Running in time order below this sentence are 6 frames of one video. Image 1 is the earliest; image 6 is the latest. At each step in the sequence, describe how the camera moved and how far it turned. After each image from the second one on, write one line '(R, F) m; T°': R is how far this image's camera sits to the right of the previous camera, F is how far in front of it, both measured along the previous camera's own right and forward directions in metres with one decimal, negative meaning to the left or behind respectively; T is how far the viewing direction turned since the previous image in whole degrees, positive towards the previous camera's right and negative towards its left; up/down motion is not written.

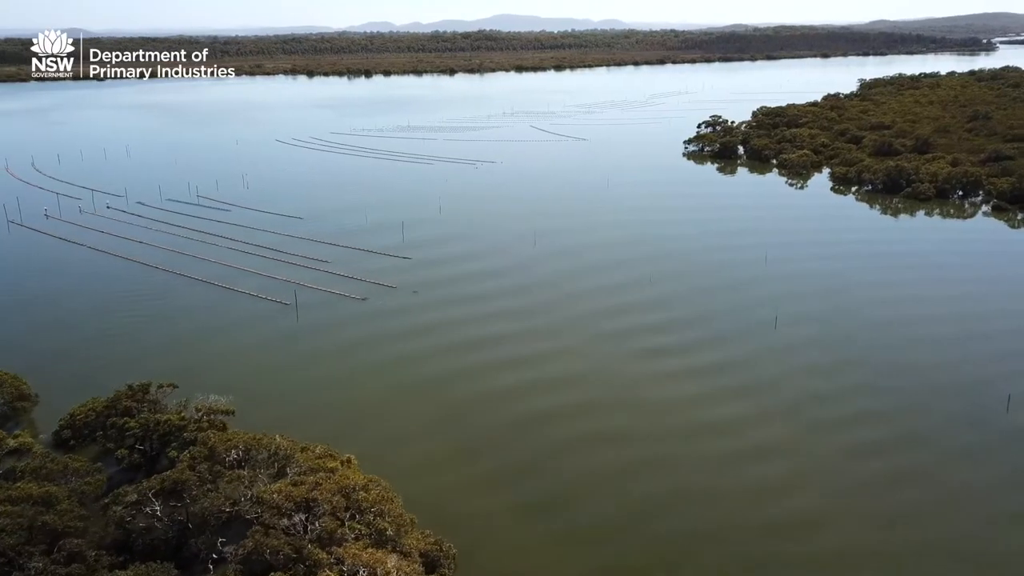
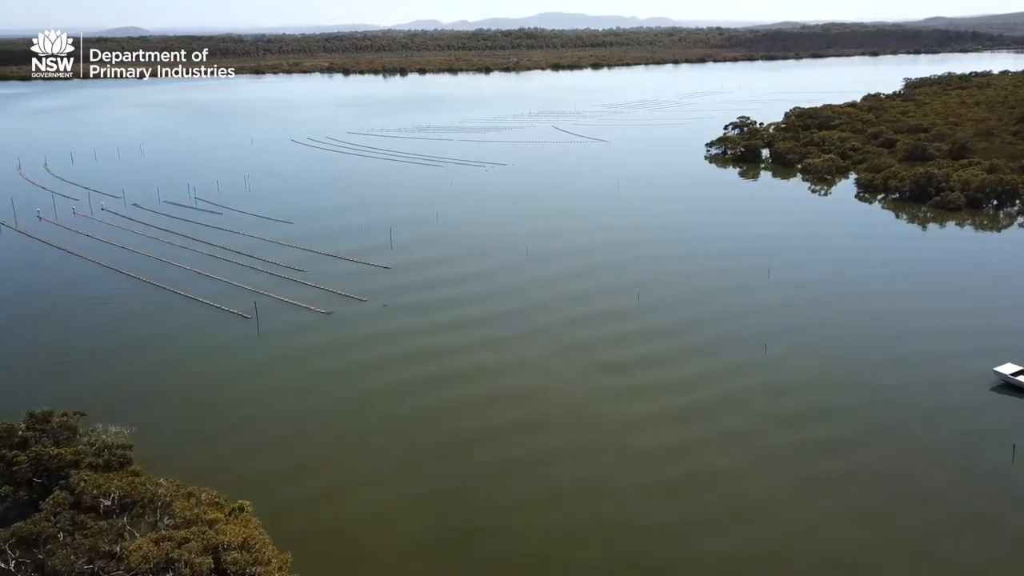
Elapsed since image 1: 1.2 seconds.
(+1.2, +0.9) m; -3°
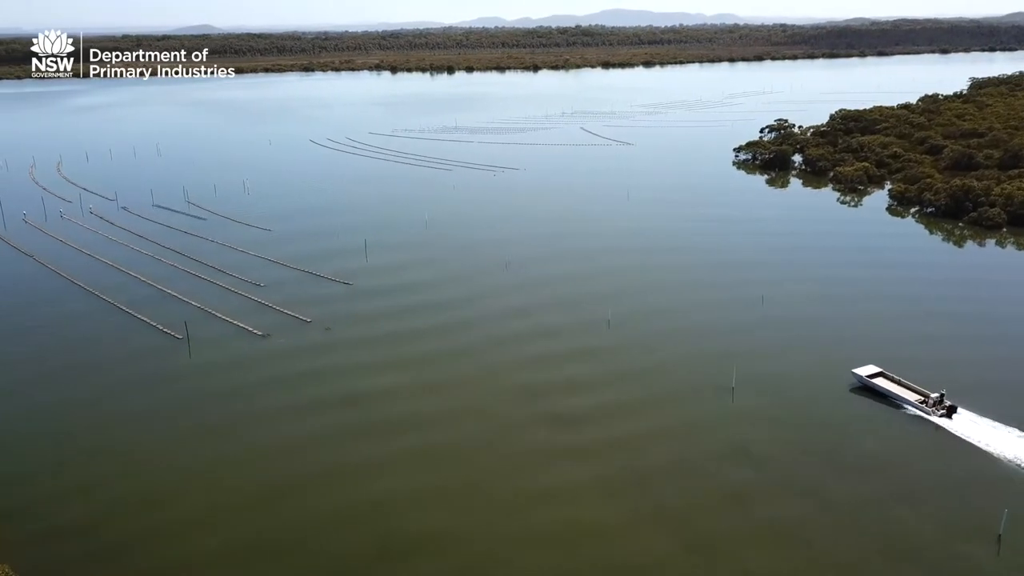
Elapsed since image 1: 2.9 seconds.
(+1.7, +1.2) m; -4°
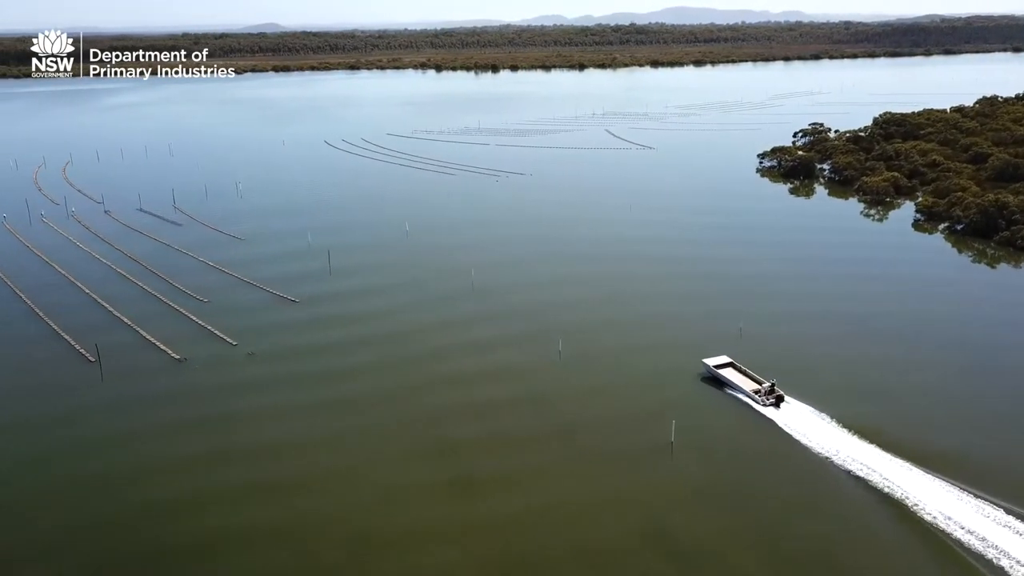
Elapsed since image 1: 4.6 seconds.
(+1.7, +1.1) m; -4°
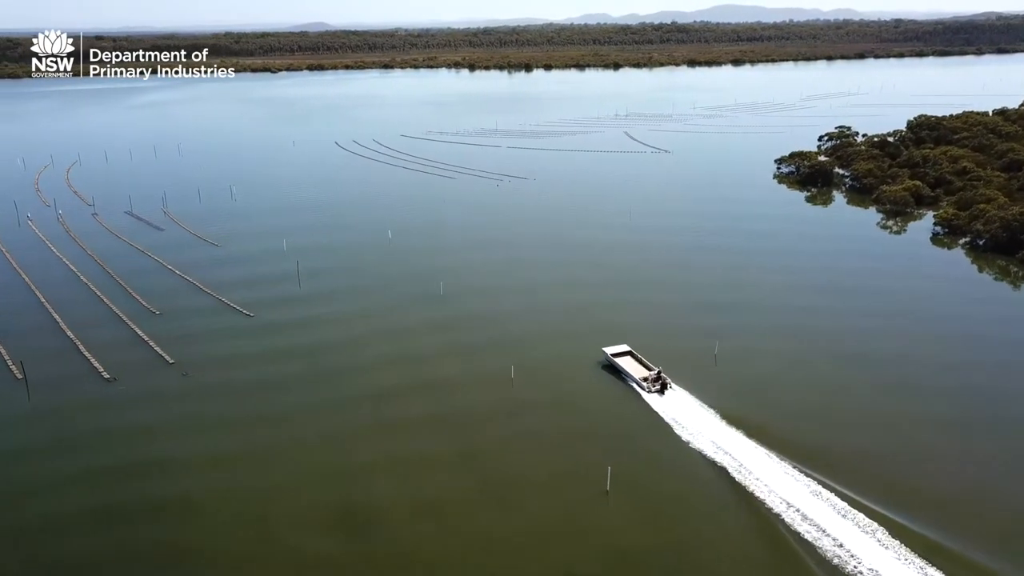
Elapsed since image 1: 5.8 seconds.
(+1.3, +0.8) m; -3°
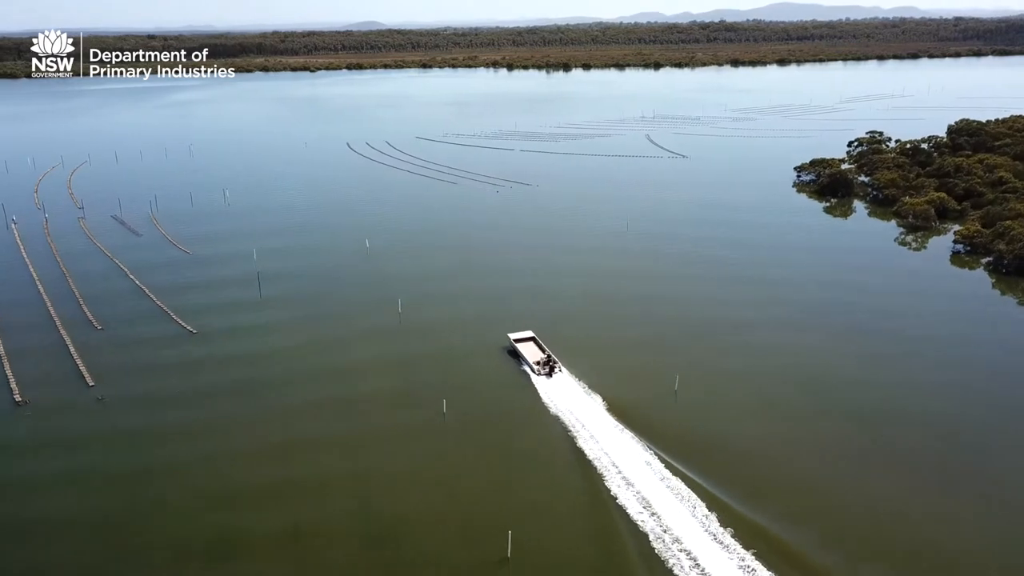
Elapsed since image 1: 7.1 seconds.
(+1.4, +0.9) m; -3°
